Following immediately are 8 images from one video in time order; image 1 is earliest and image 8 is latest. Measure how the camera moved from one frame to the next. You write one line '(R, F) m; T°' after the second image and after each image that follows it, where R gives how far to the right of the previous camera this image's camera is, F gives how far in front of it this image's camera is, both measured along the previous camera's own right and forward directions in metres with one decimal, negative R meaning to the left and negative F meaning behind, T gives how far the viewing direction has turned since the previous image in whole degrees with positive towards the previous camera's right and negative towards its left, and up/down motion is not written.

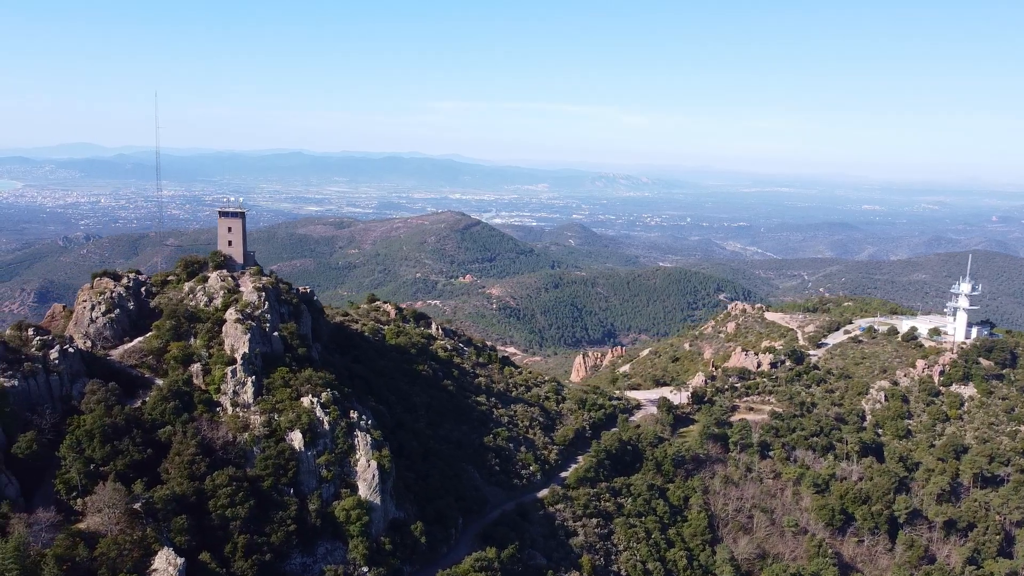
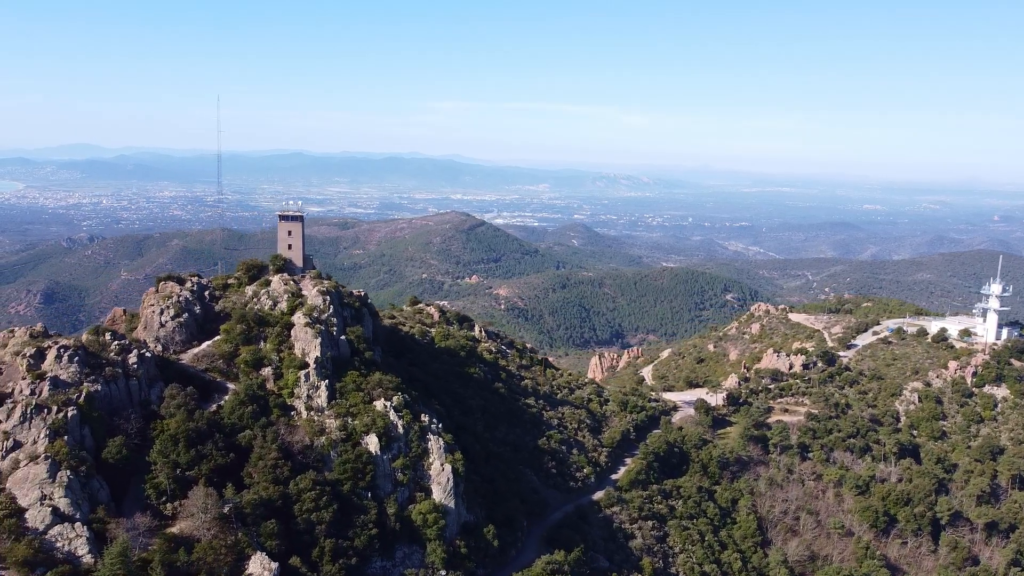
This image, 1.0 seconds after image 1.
(-1.4, 0.0) m; 0°
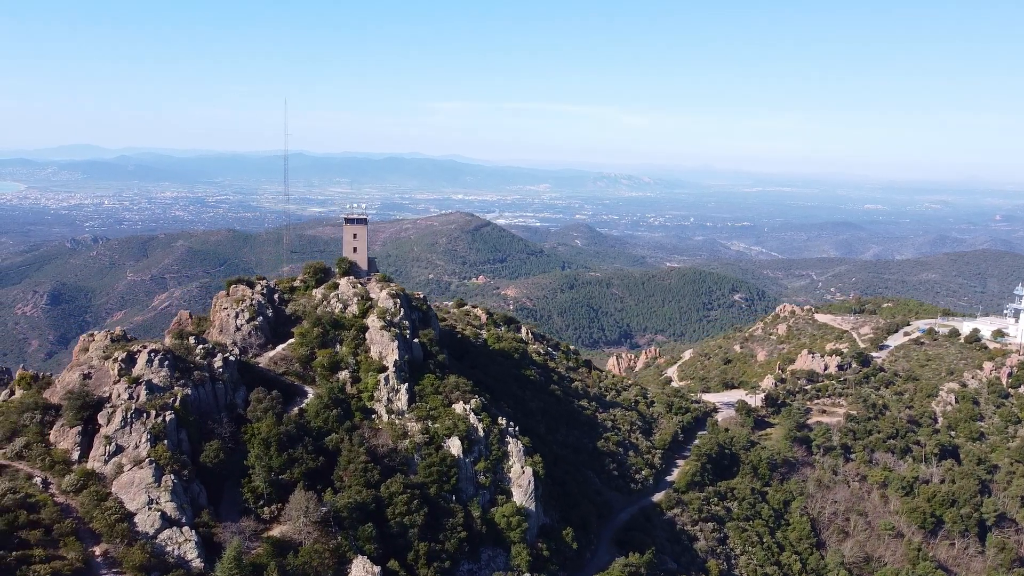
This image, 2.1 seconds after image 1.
(-1.6, 0.0) m; 0°
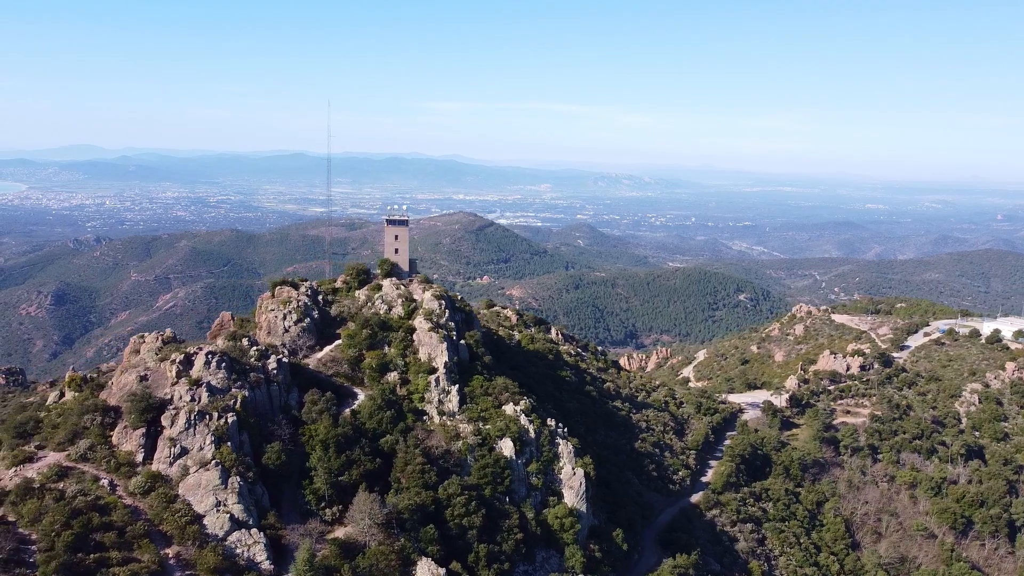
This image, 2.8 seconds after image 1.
(-1.0, 0.0) m; 0°
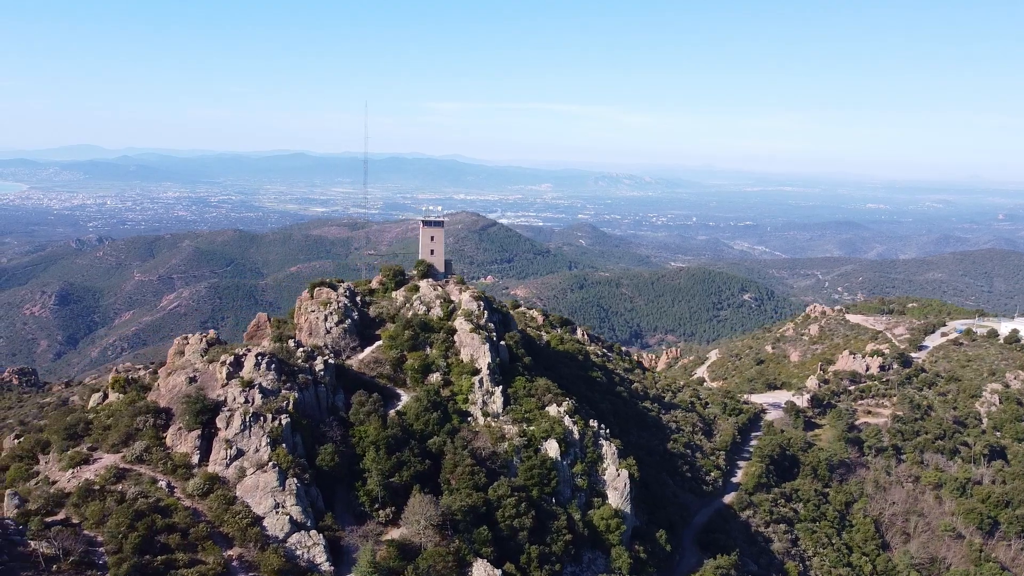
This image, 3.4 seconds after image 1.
(-0.9, 0.0) m; 0°
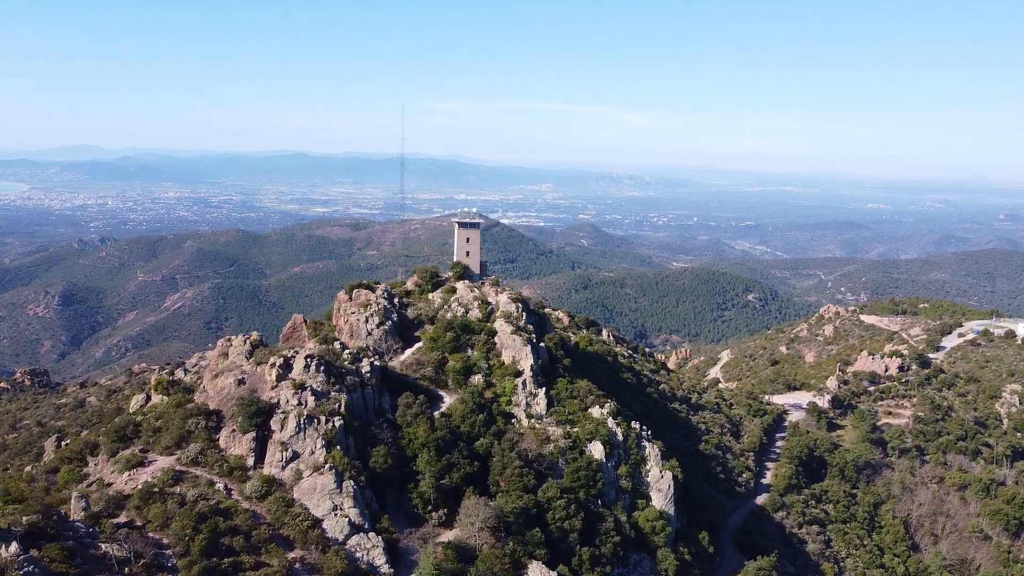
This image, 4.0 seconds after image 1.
(-0.9, 0.0) m; 0°
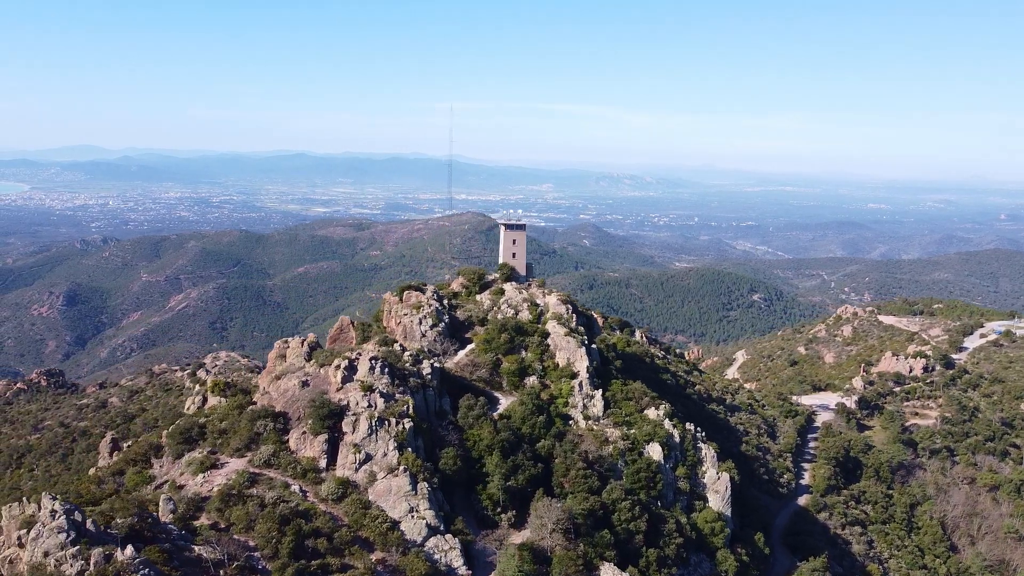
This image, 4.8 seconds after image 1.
(-1.1, 0.0) m; 0°
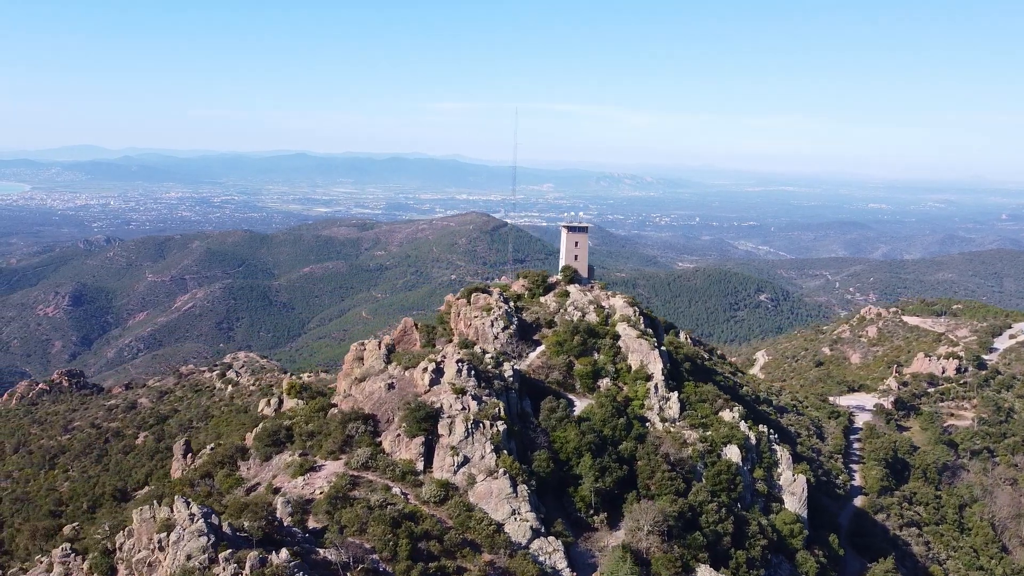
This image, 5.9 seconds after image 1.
(-1.5, -0.1) m; 0°
